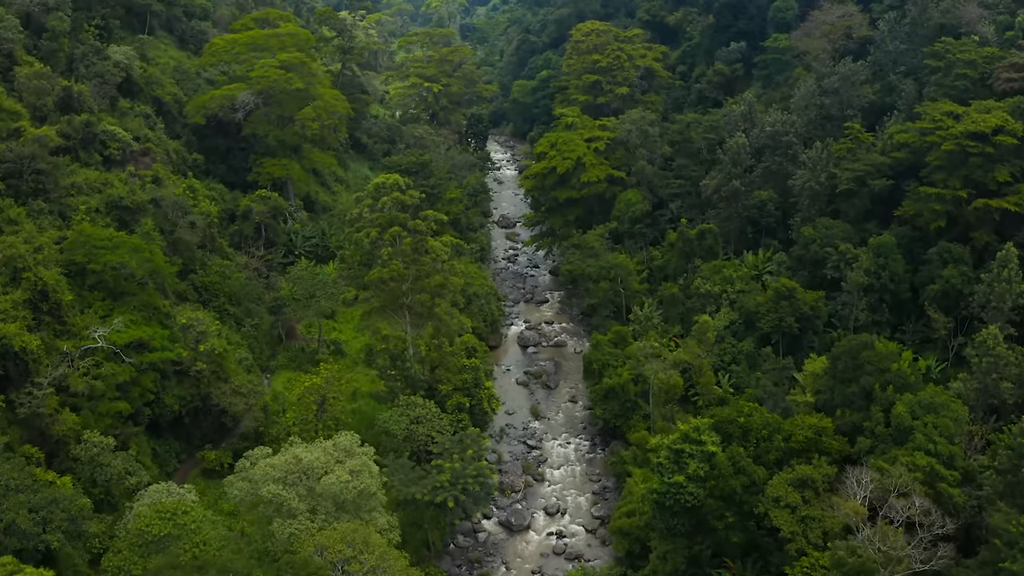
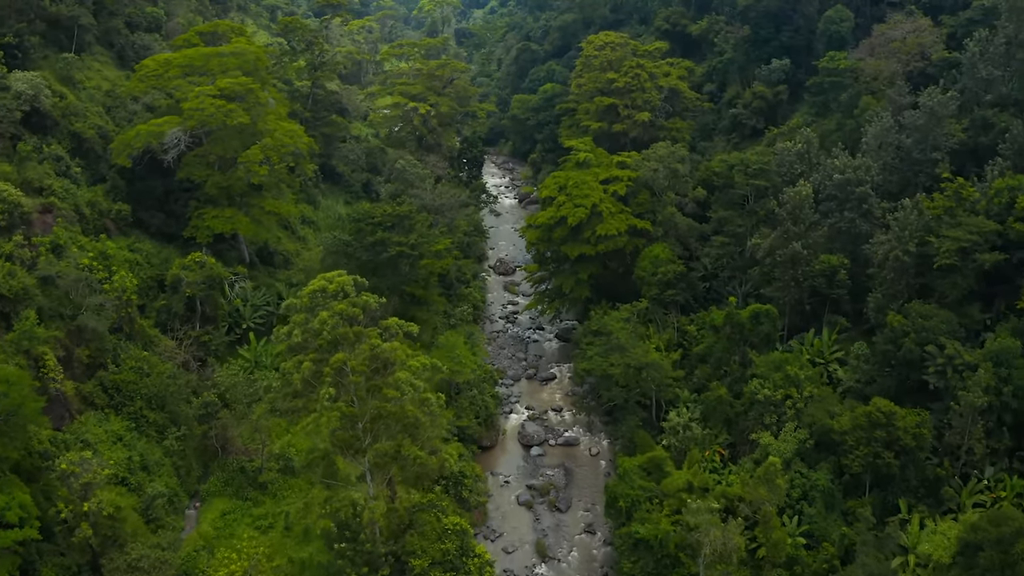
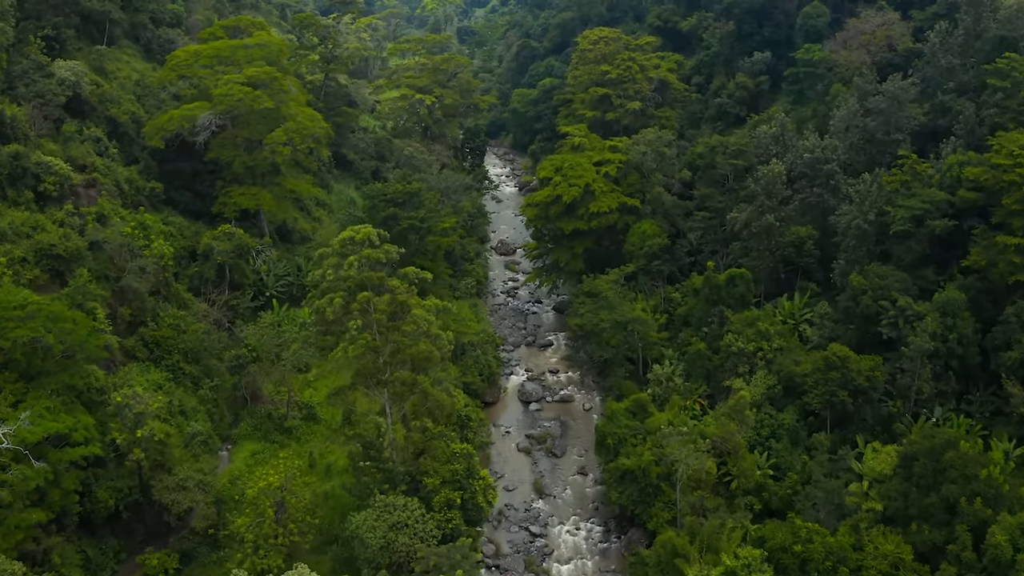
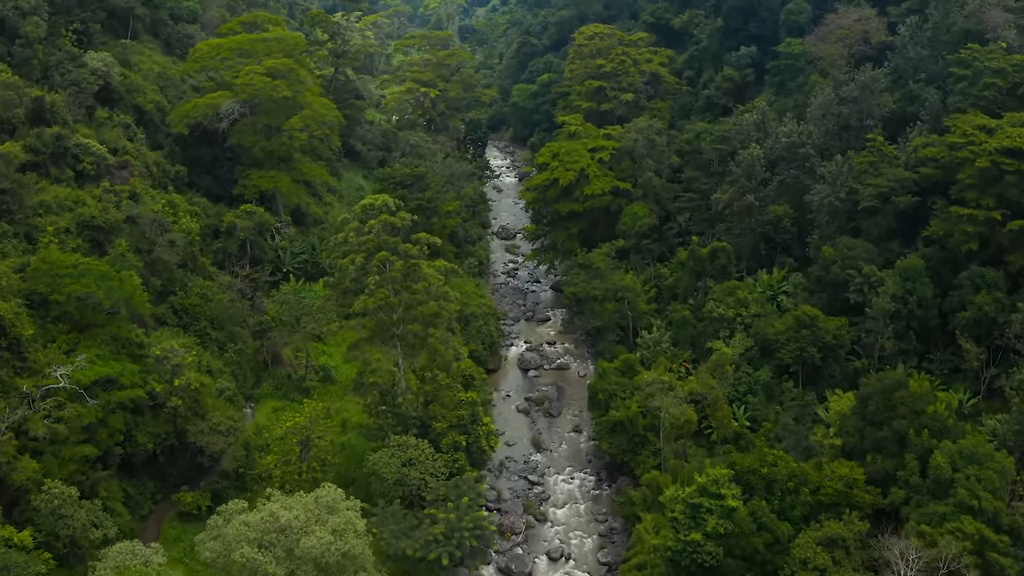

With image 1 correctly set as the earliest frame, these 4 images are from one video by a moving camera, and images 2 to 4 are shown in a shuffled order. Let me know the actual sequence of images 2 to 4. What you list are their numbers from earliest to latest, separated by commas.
4, 3, 2
